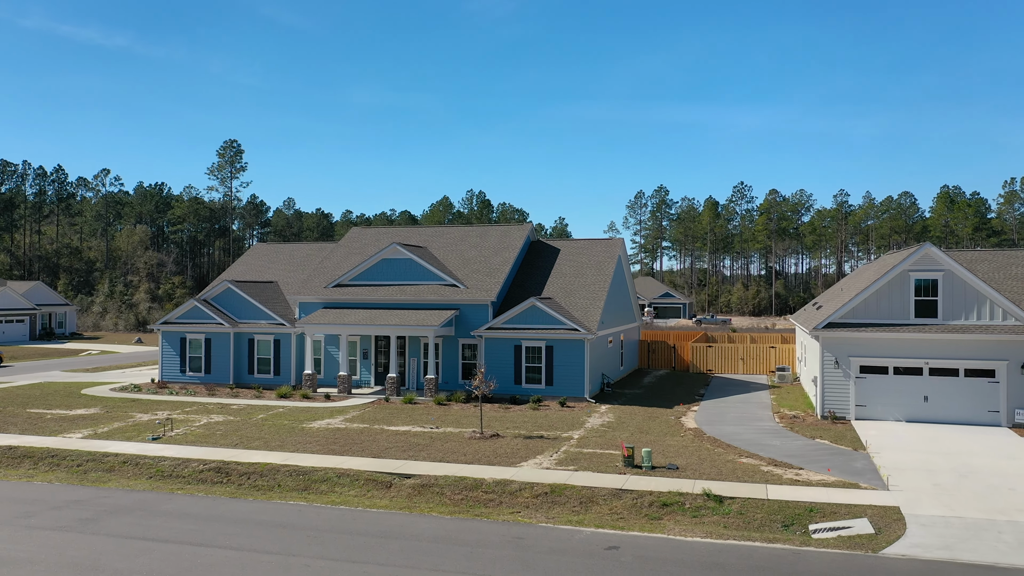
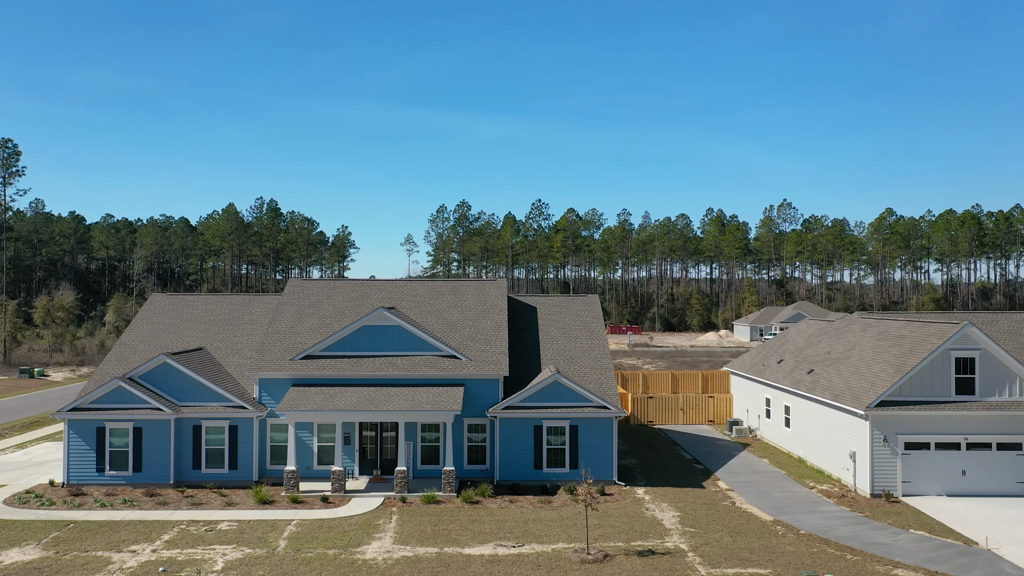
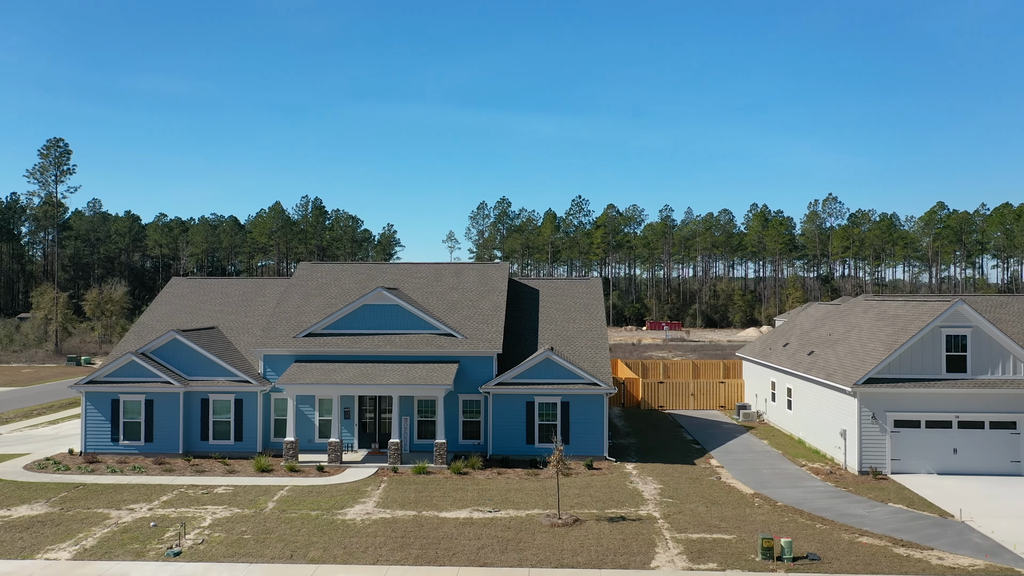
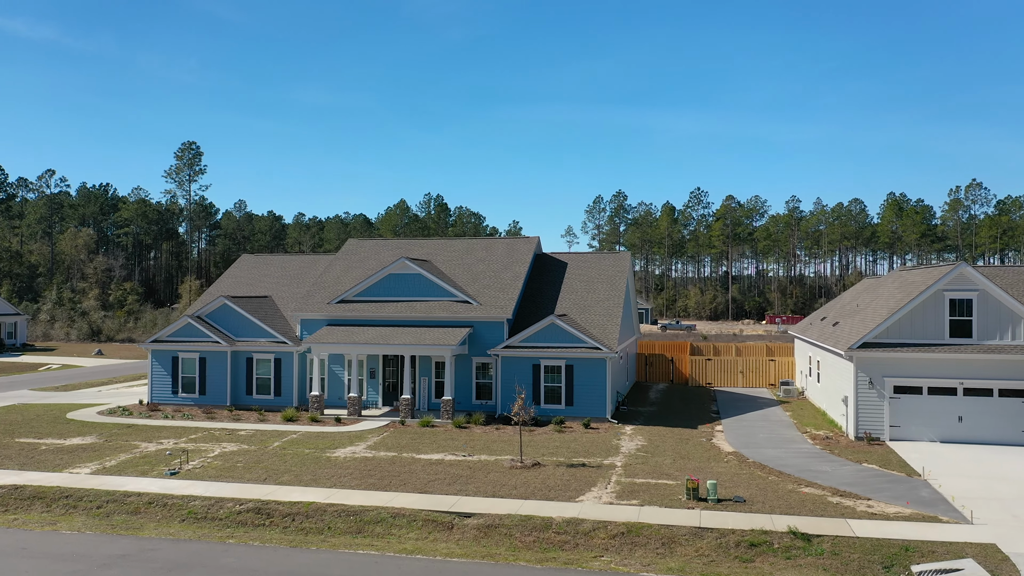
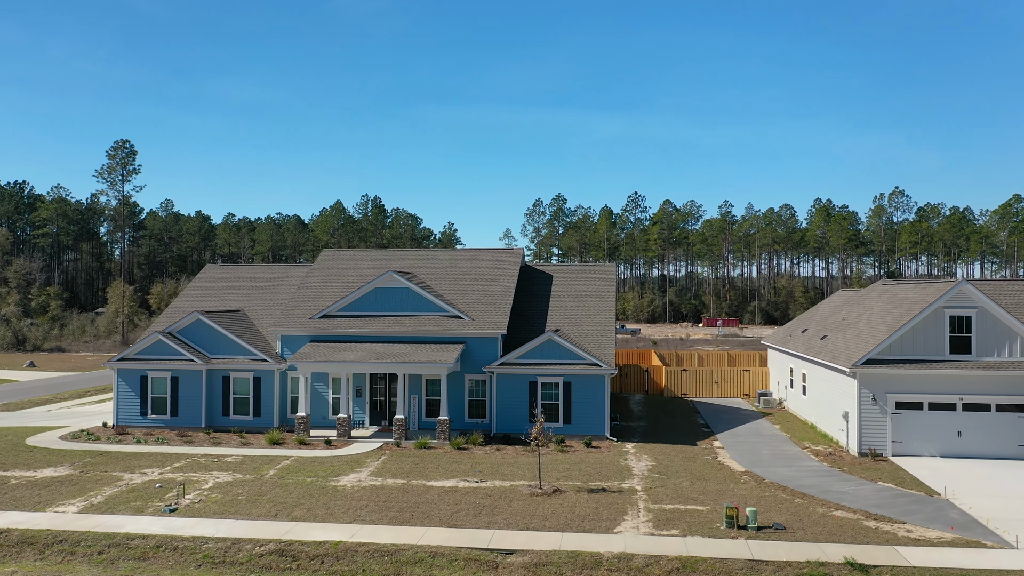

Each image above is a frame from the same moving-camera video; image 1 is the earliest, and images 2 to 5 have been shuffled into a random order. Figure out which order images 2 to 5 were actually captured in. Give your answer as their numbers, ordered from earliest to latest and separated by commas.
4, 5, 3, 2
